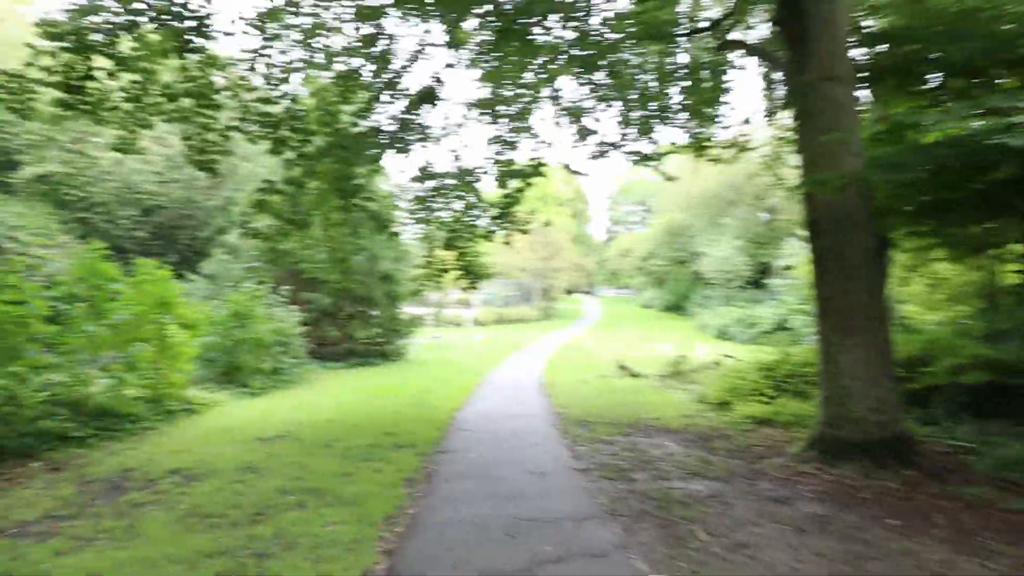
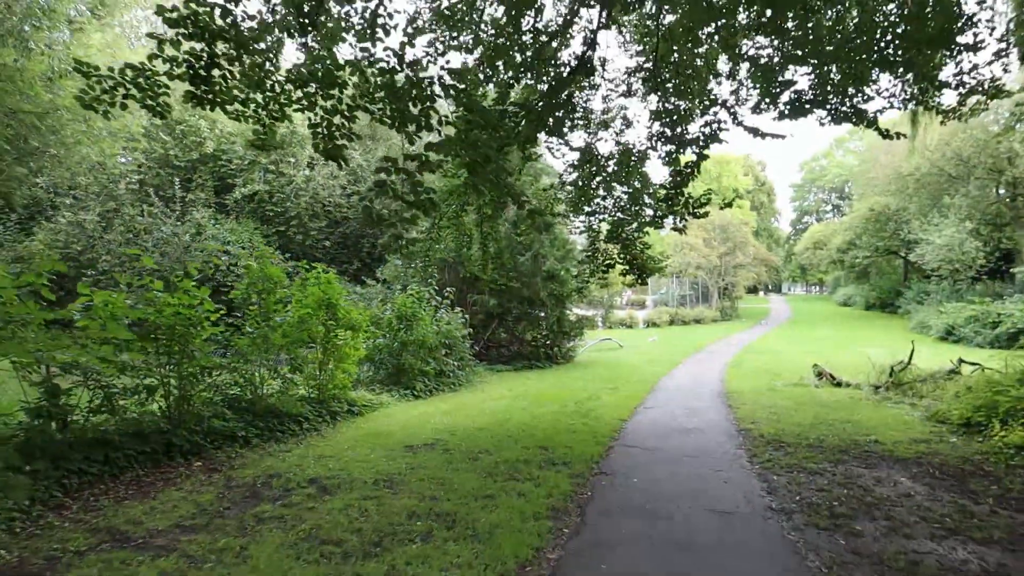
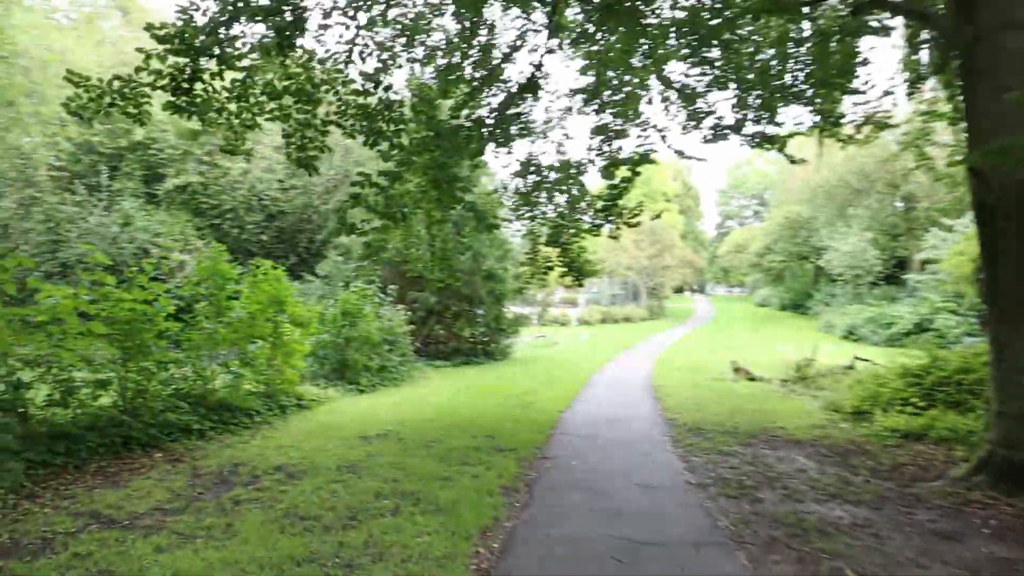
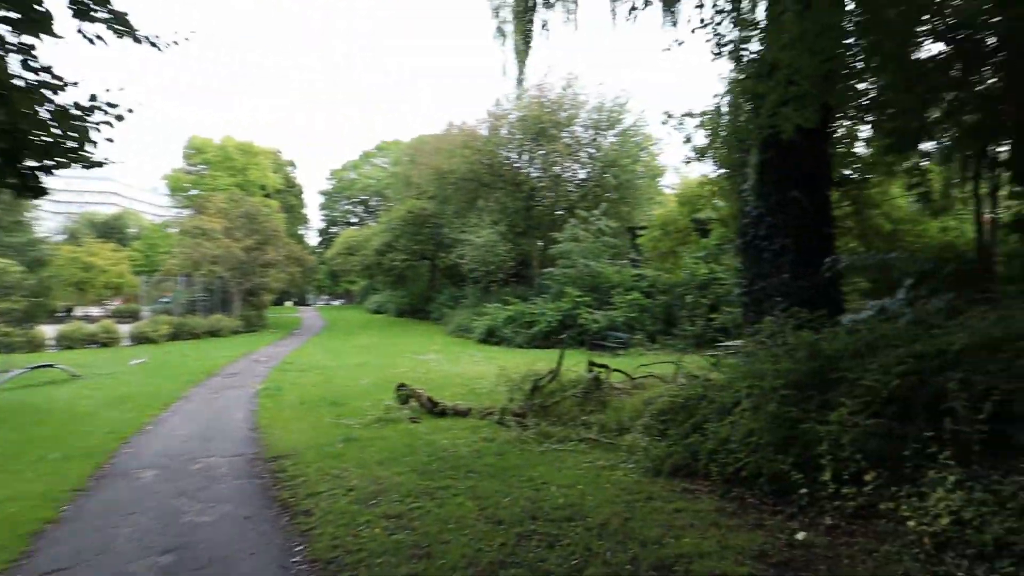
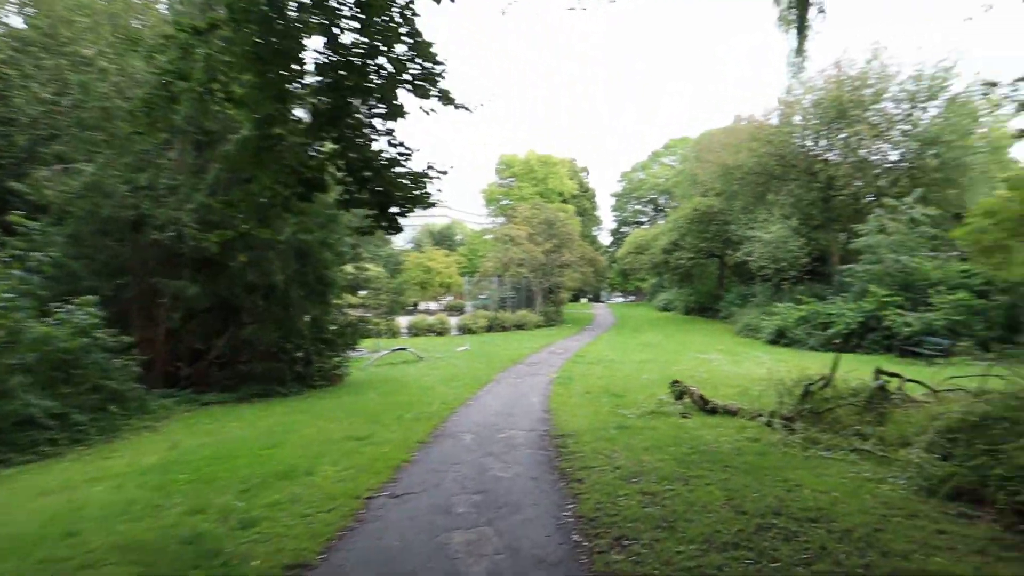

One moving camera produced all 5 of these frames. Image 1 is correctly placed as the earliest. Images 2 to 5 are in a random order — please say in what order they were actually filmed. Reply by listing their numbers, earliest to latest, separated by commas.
3, 2, 5, 4
